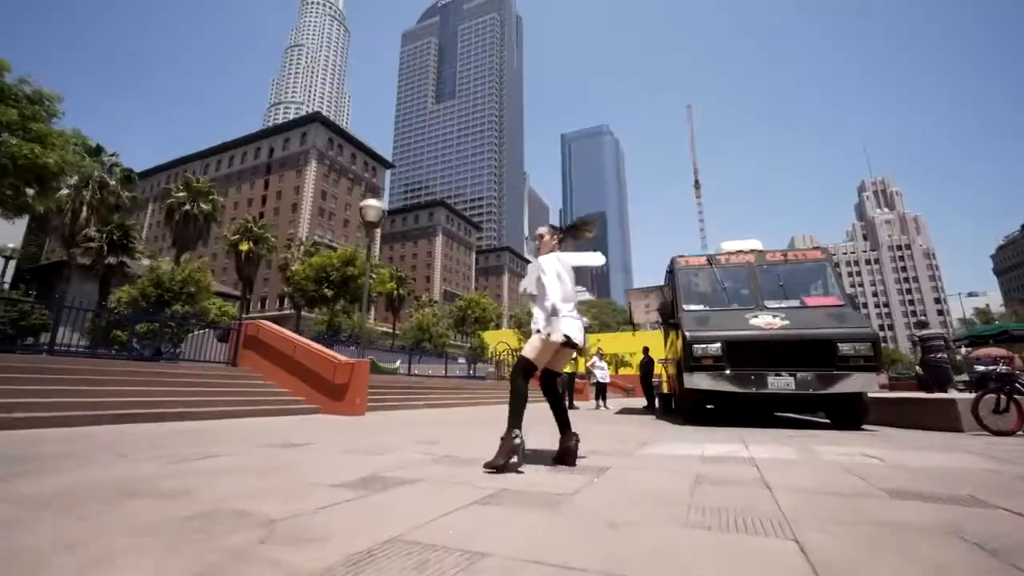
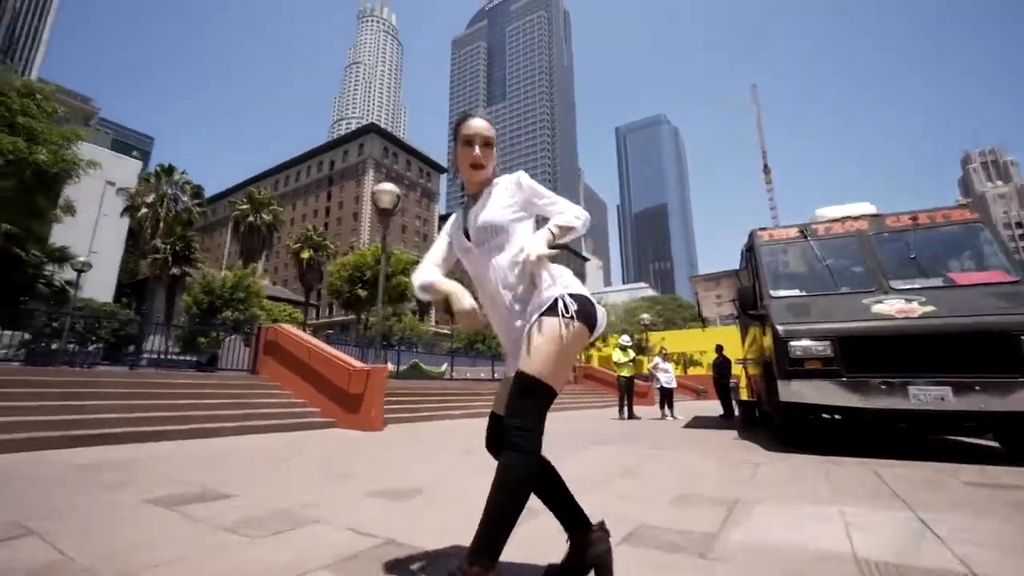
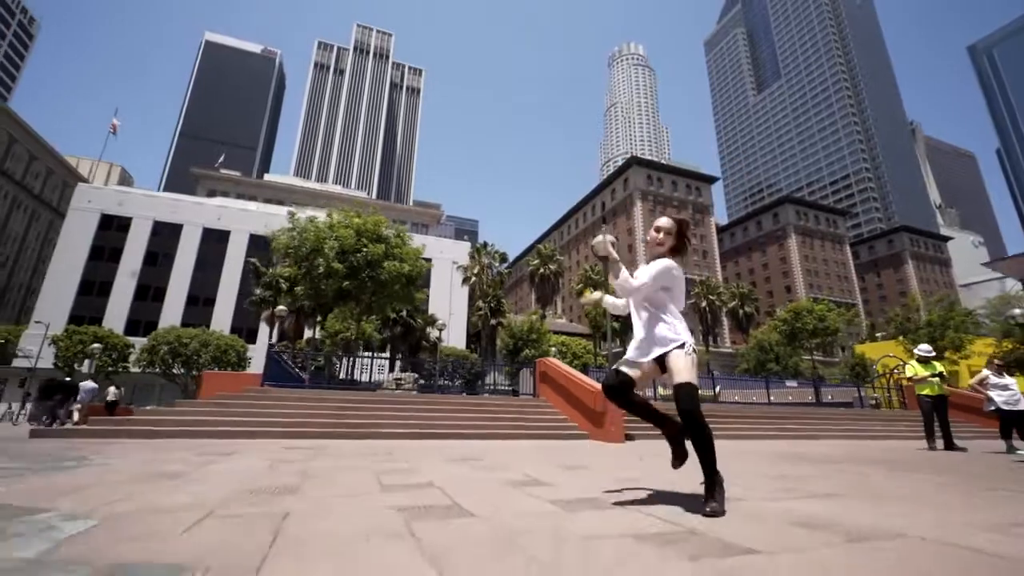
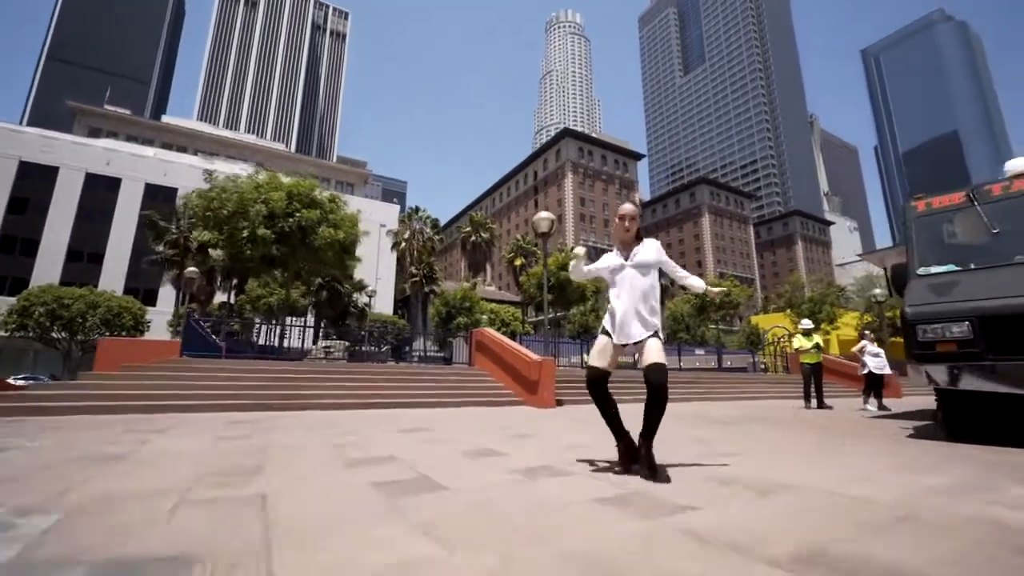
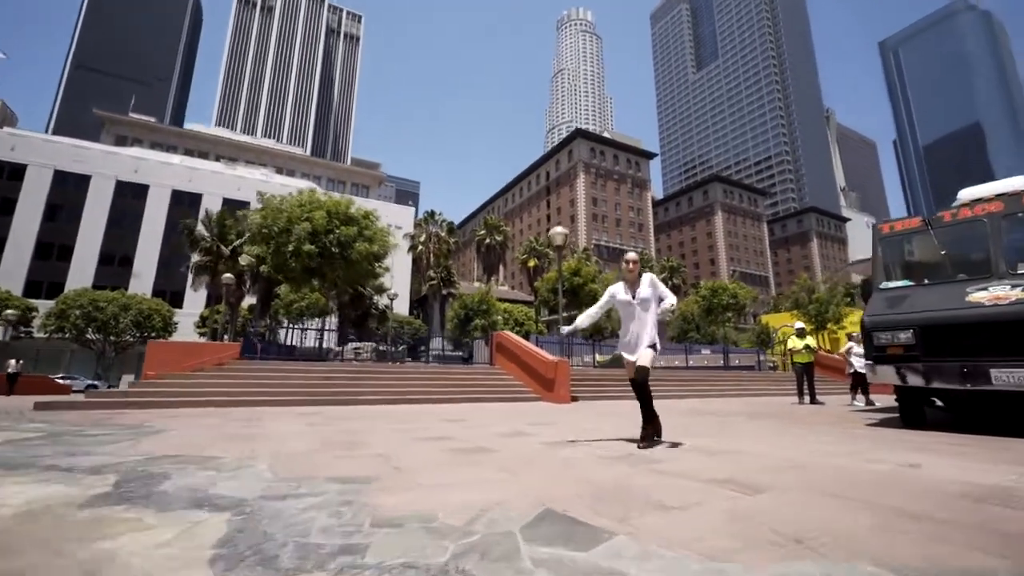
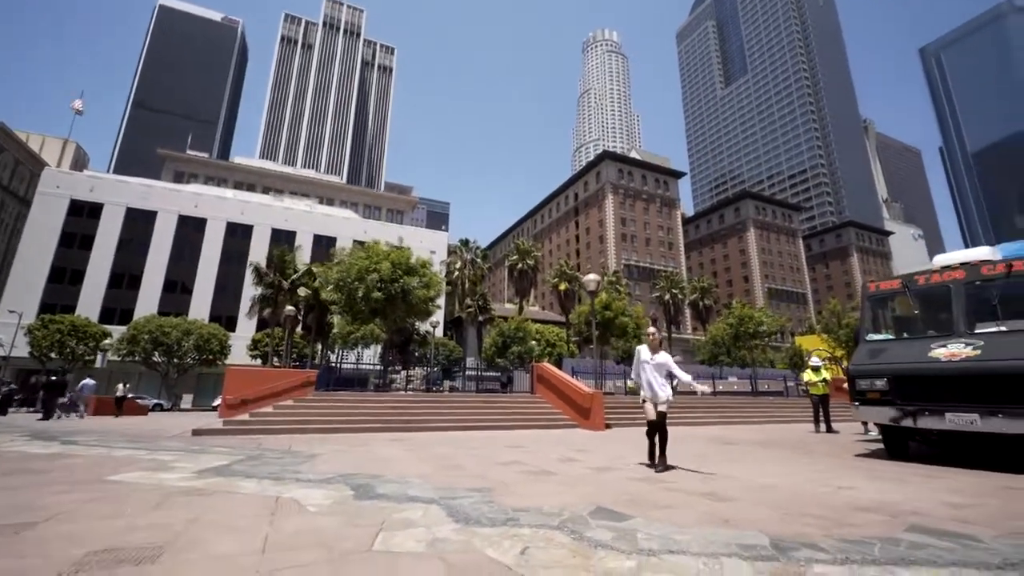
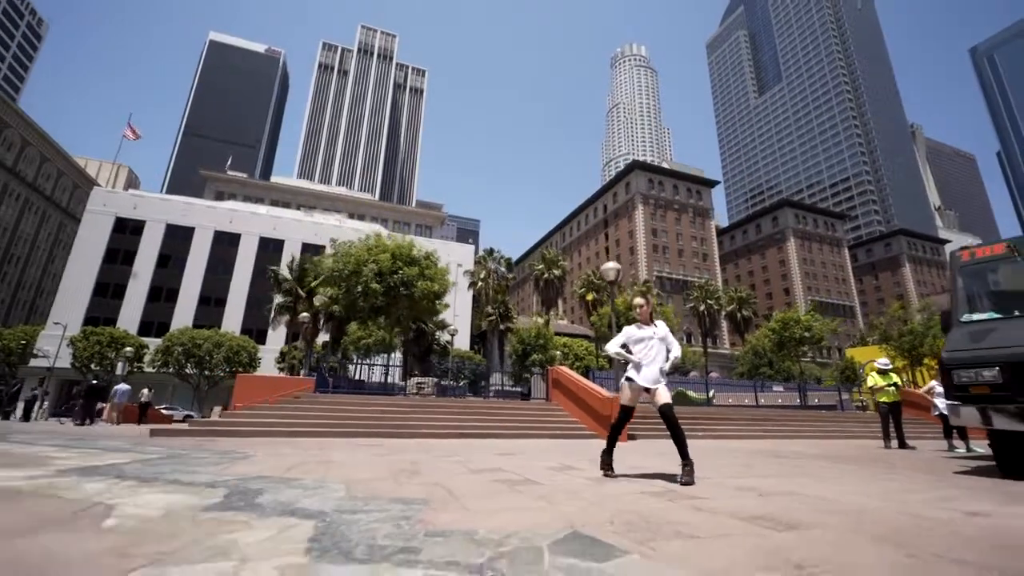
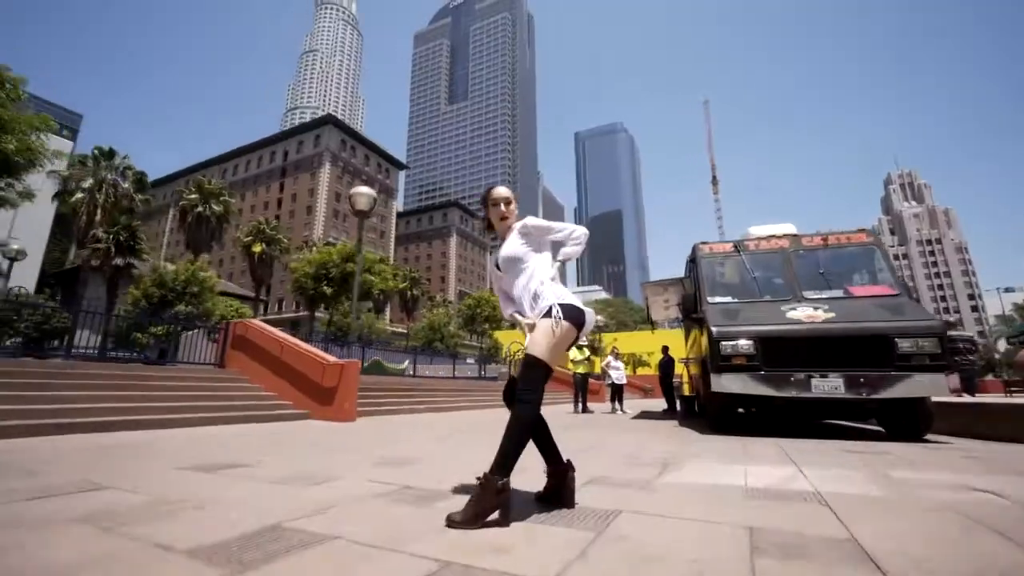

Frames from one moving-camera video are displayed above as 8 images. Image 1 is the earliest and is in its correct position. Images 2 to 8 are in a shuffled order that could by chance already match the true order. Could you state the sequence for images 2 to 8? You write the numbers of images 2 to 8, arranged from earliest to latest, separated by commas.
8, 2, 3, 7, 6, 5, 4
